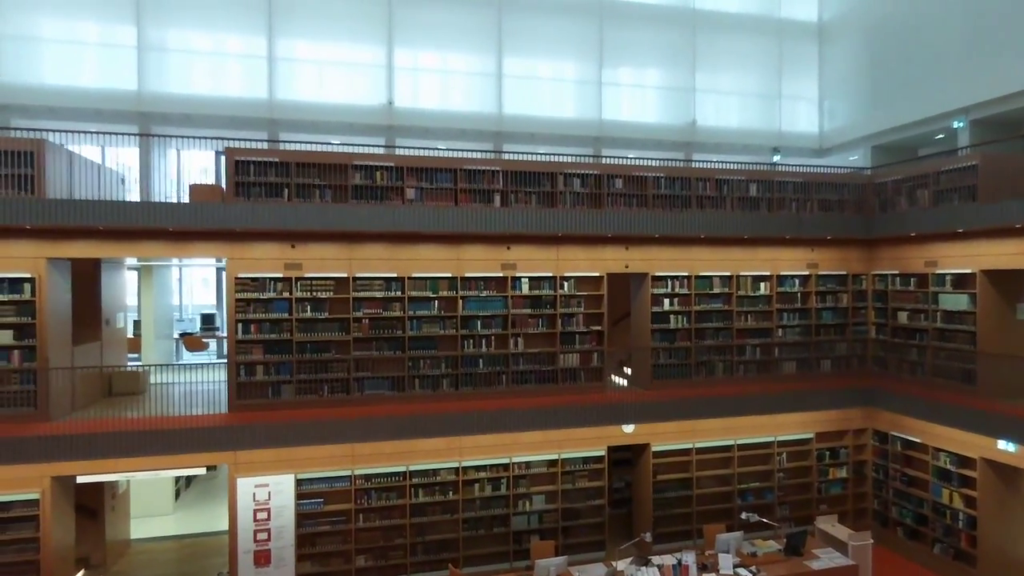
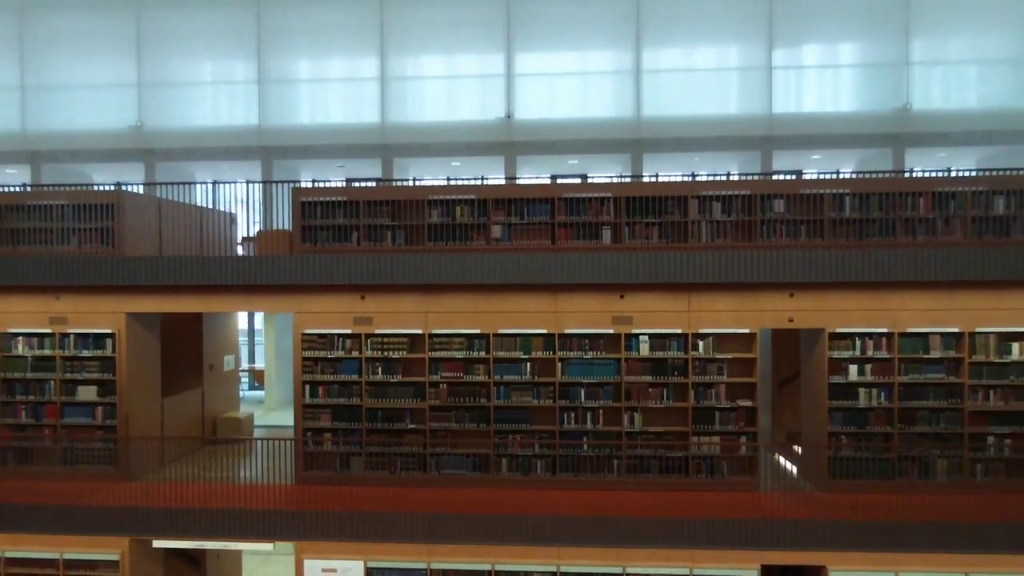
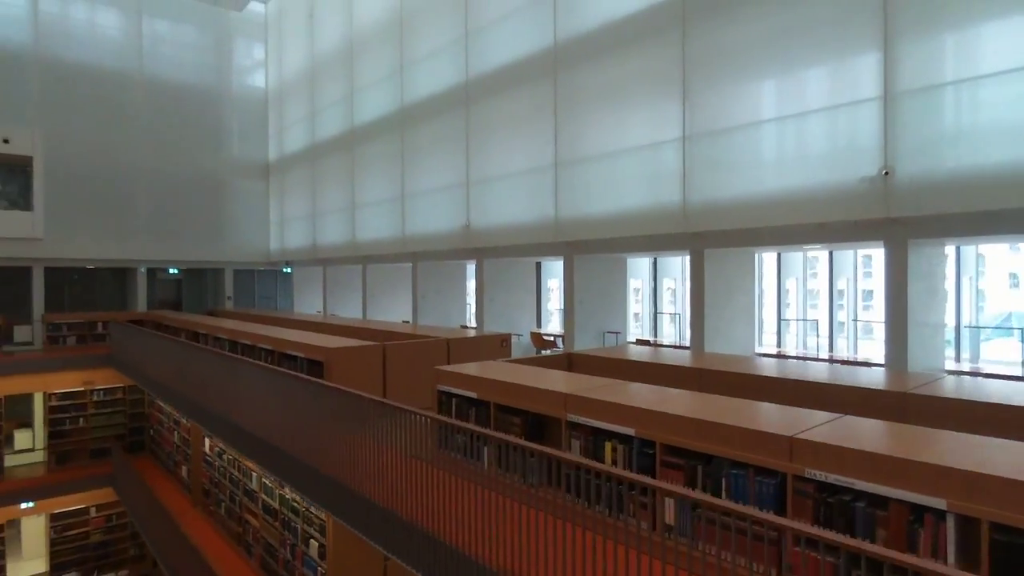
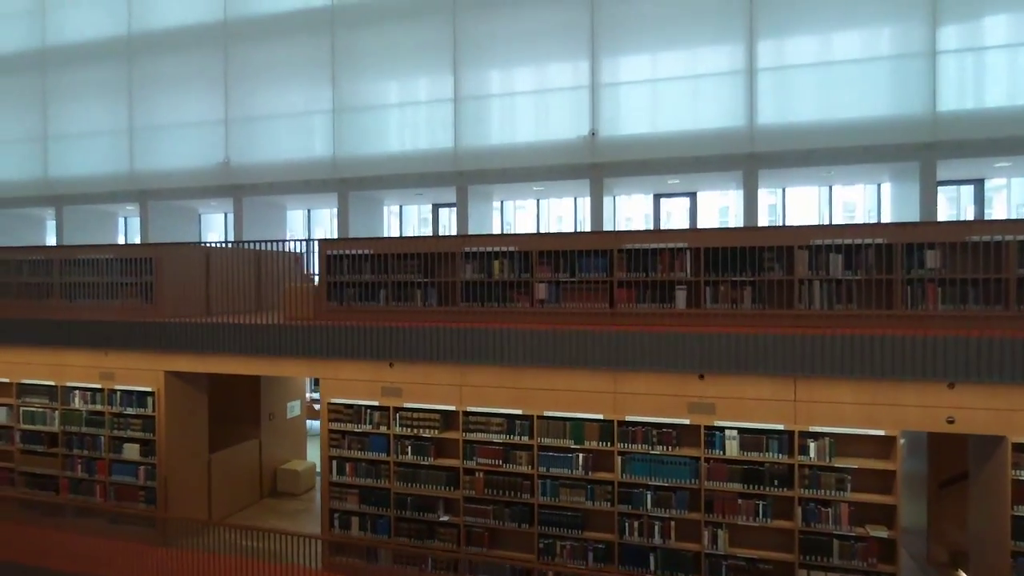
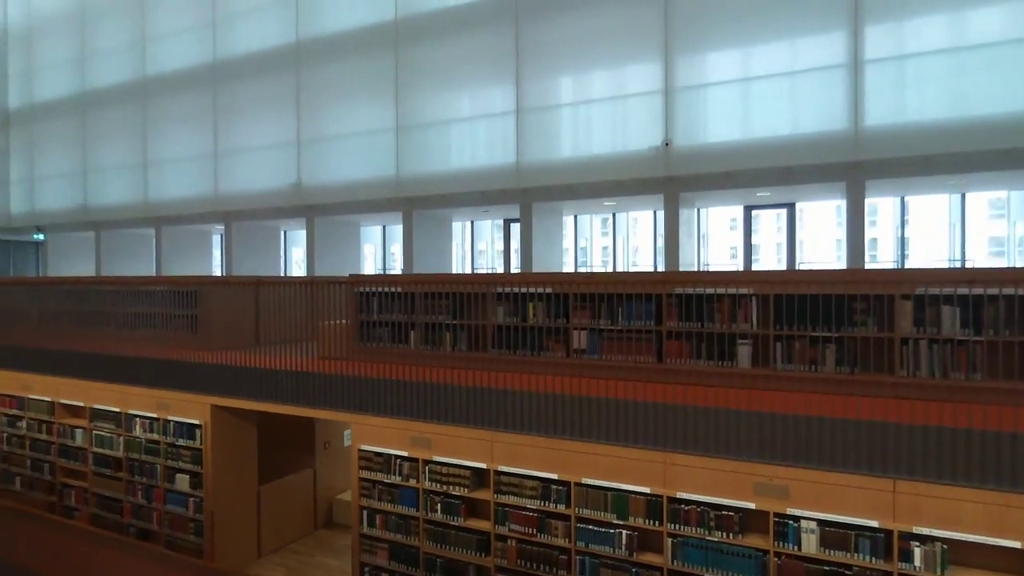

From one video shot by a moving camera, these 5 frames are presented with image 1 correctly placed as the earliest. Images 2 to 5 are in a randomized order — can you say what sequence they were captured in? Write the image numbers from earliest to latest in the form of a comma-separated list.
2, 4, 5, 3
